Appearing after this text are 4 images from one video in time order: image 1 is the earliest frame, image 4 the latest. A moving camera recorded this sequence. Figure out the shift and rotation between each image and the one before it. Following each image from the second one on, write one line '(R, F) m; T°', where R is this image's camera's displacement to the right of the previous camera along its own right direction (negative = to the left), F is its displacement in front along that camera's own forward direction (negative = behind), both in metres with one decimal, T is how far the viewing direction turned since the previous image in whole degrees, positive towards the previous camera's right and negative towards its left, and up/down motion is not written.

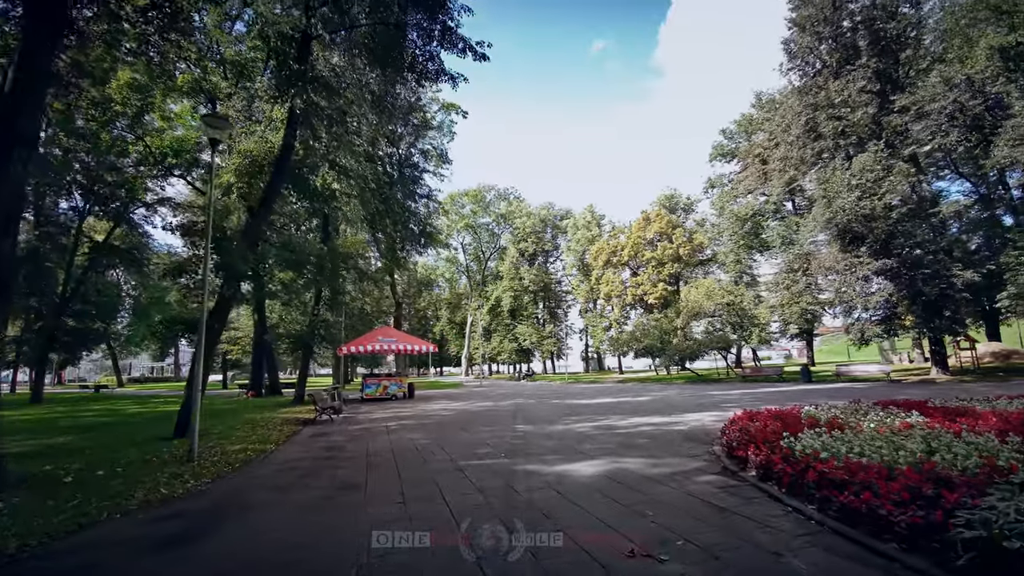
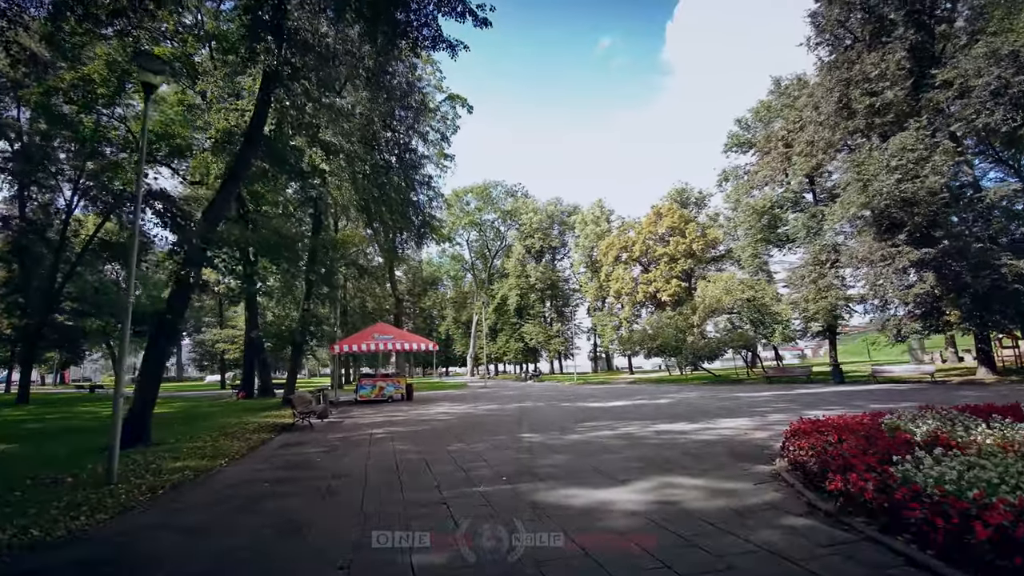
(0.0, +1.5) m; -1°
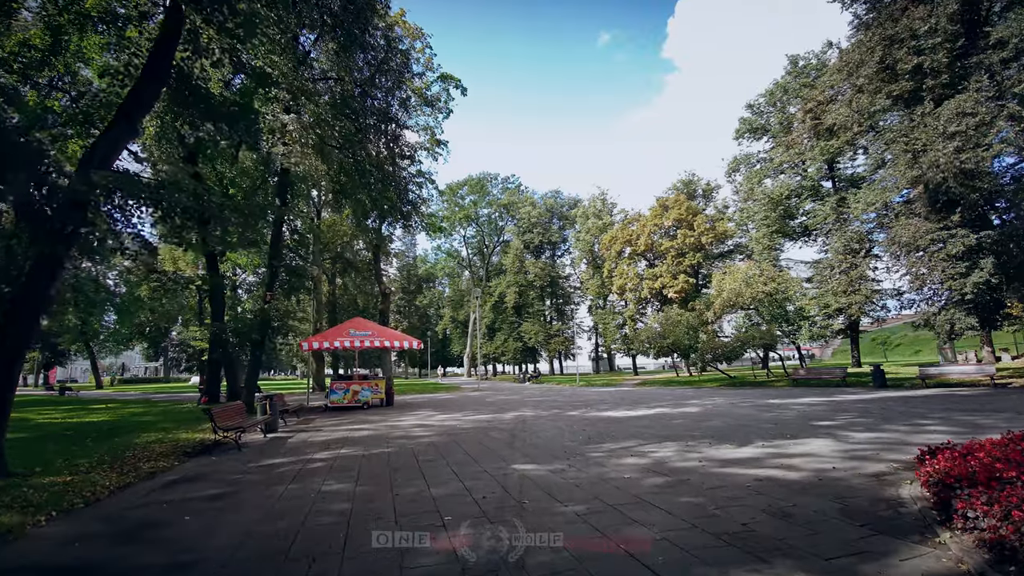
(+0.1, +2.4) m; 0°
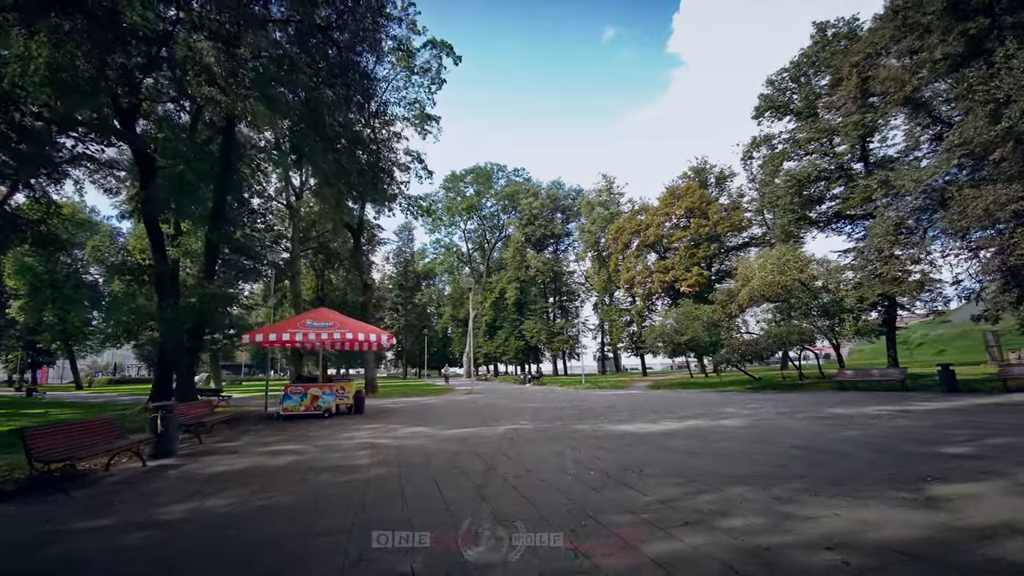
(+0.3, +2.8) m; 0°
